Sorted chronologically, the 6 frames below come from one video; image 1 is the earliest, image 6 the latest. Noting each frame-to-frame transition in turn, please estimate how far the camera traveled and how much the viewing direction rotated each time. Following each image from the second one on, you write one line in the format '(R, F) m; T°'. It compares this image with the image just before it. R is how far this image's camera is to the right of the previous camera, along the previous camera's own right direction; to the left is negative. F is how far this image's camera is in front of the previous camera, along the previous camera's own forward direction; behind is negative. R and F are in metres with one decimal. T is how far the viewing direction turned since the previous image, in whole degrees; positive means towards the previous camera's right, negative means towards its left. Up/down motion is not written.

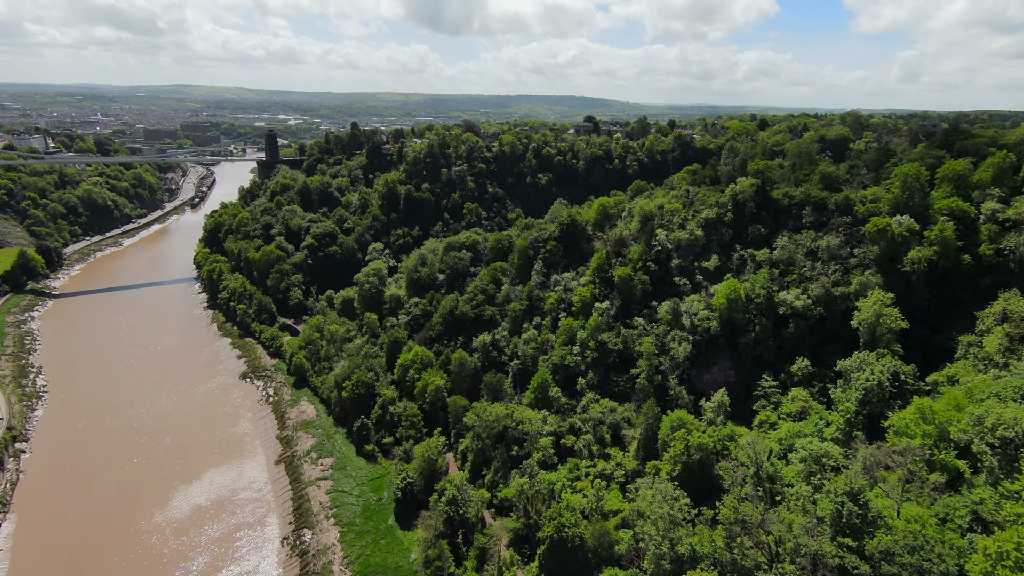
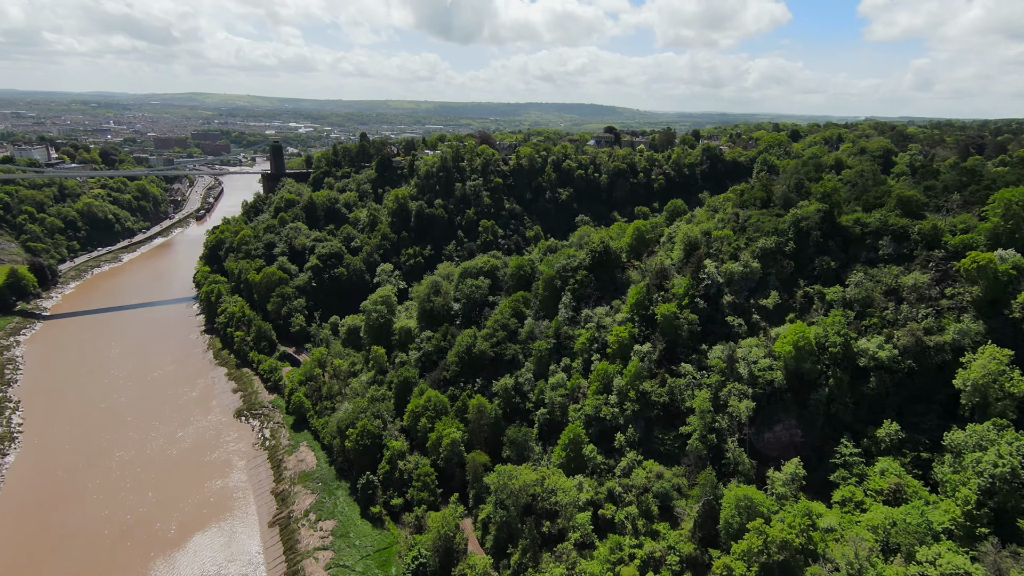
(-1.4, +5.2) m; -1°
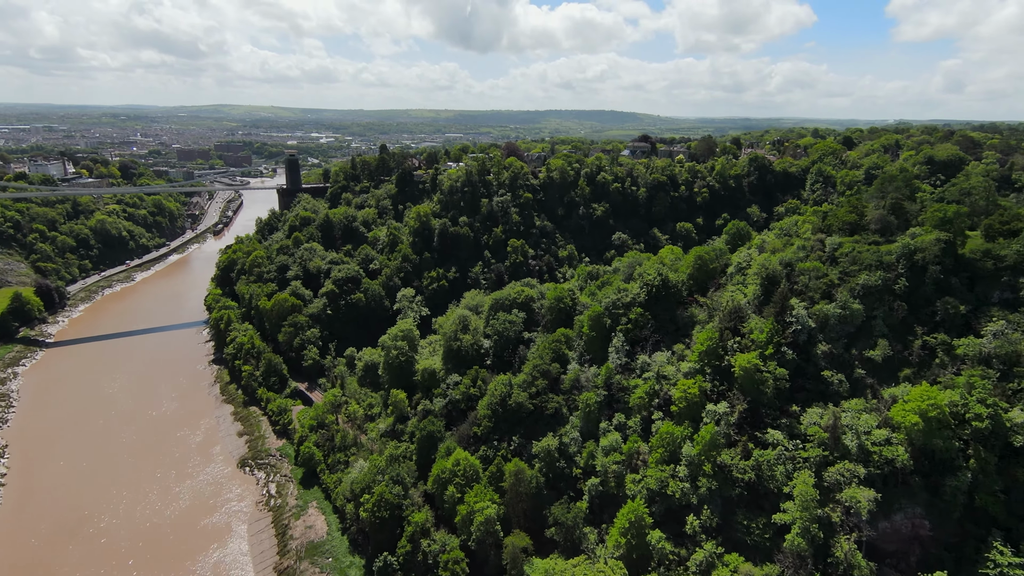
(-1.6, +5.9) m; -2°
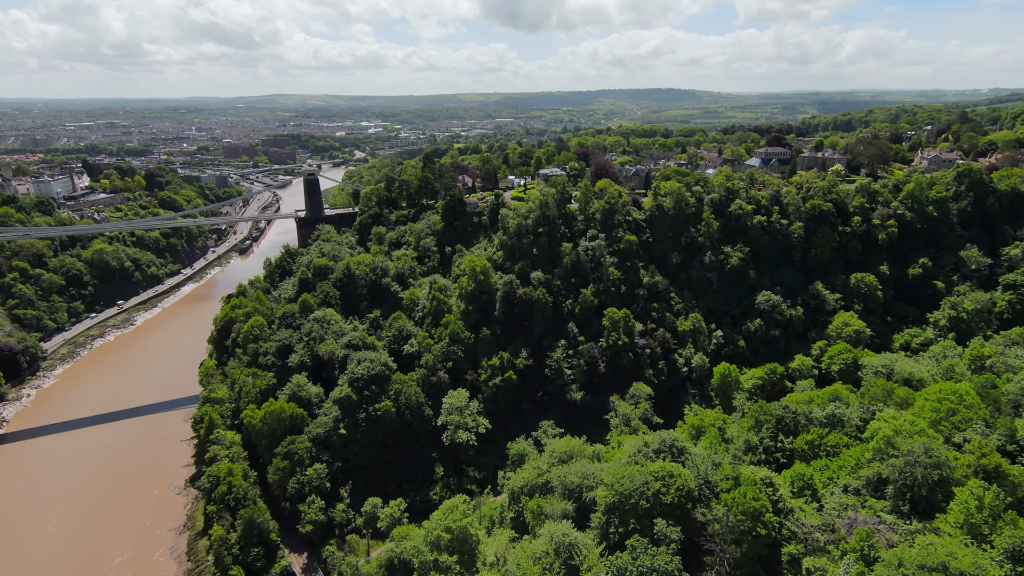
(-4.3, +20.2) m; -5°
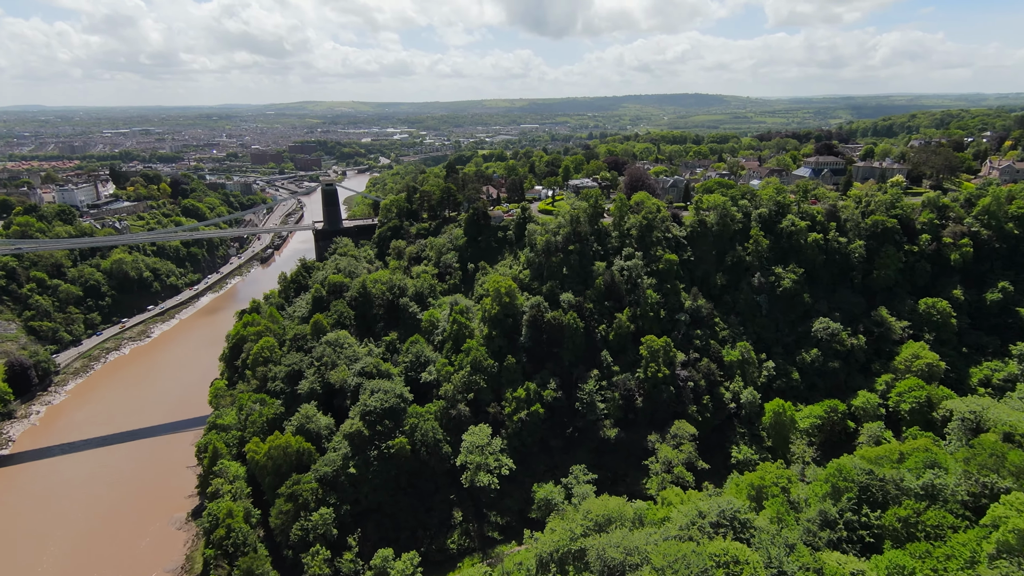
(-0.4, +3.7) m; -3°
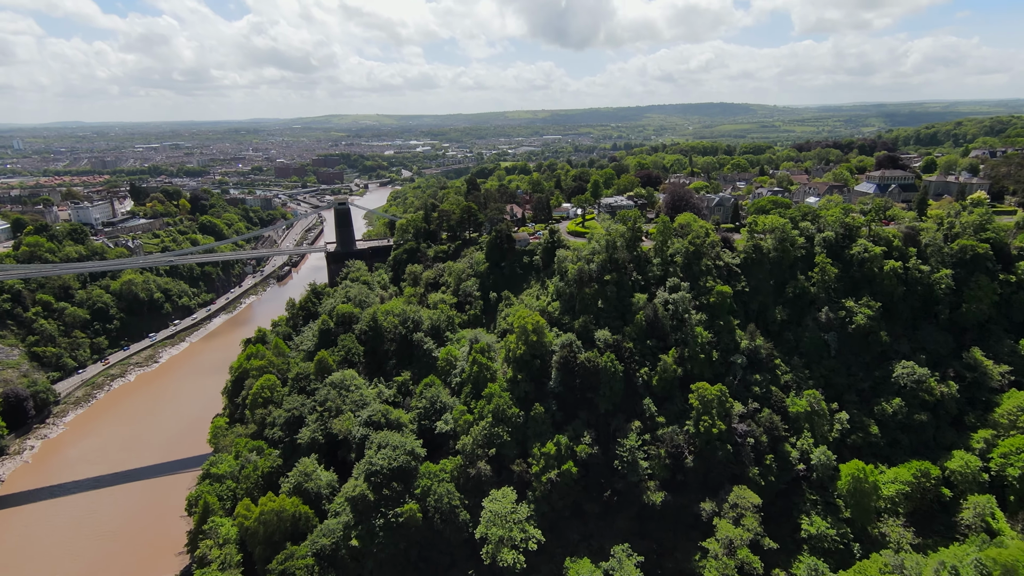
(-0.5, +5.0) m; -2°
